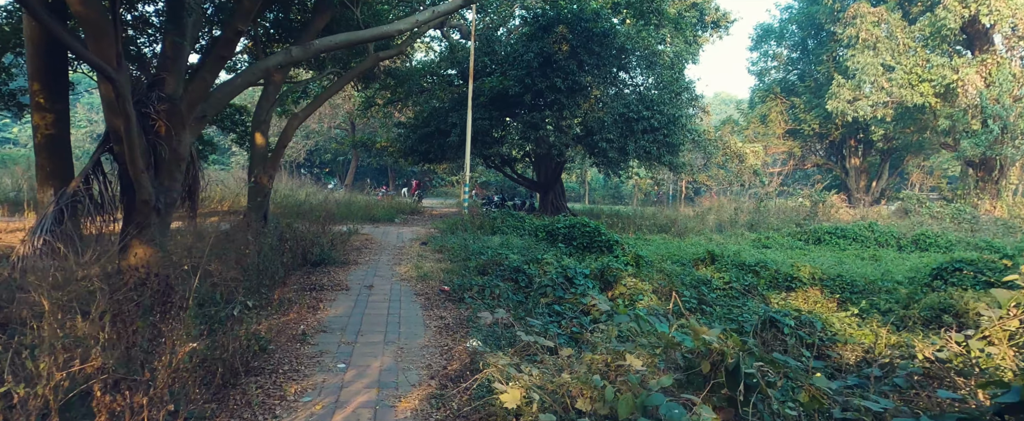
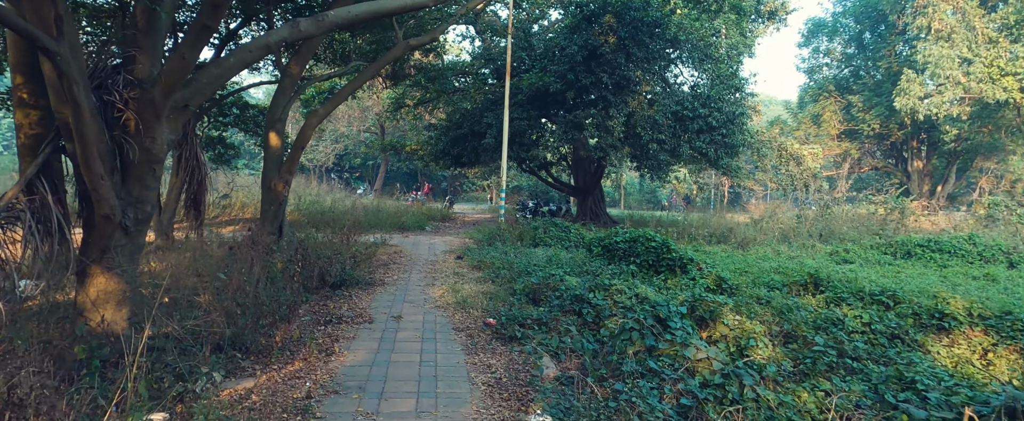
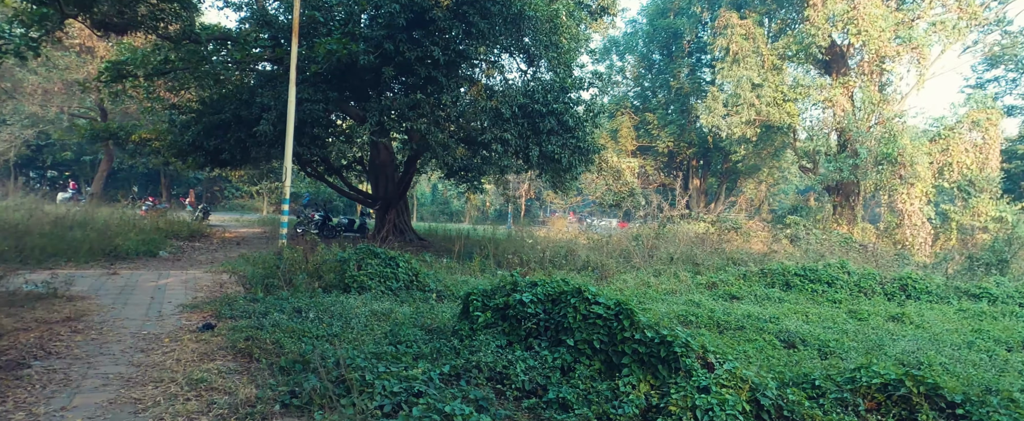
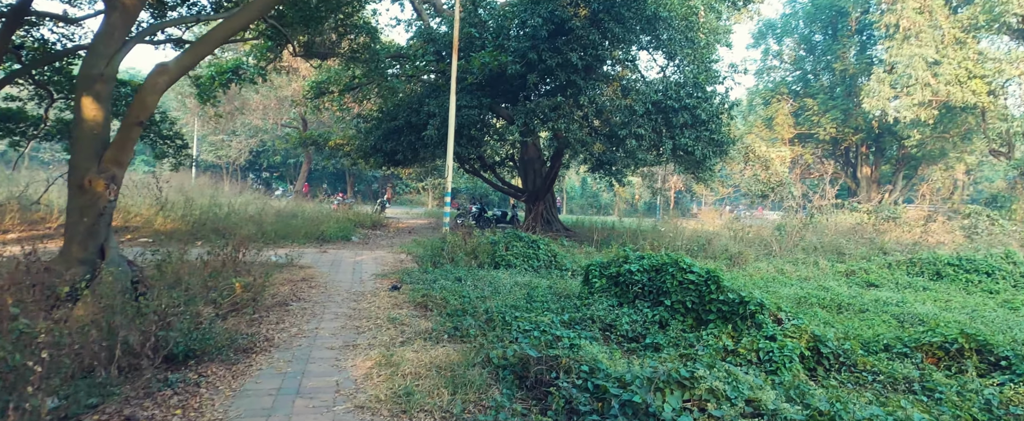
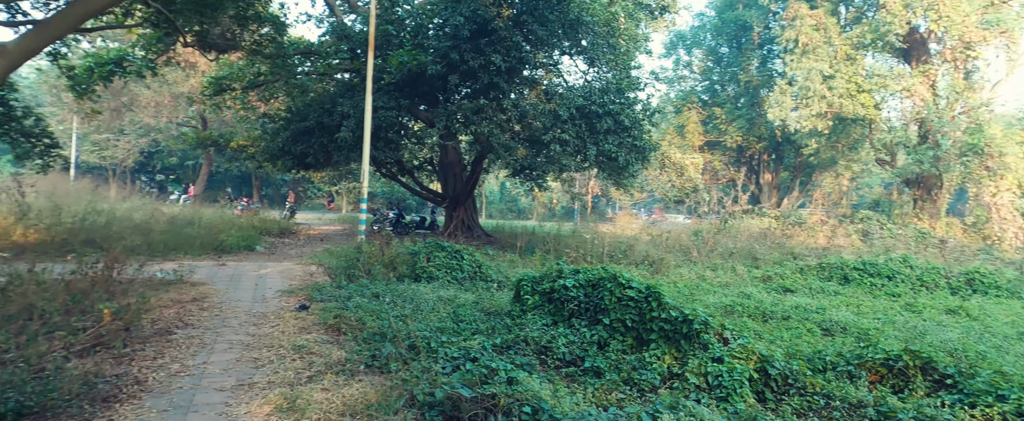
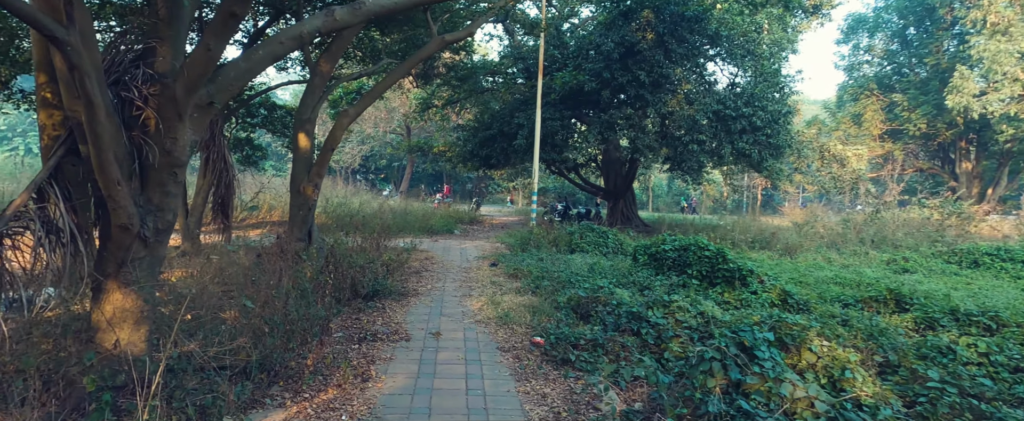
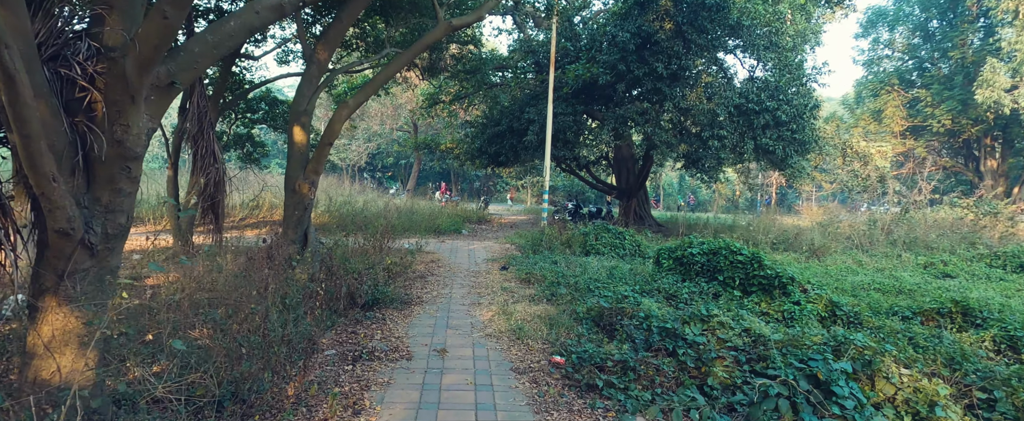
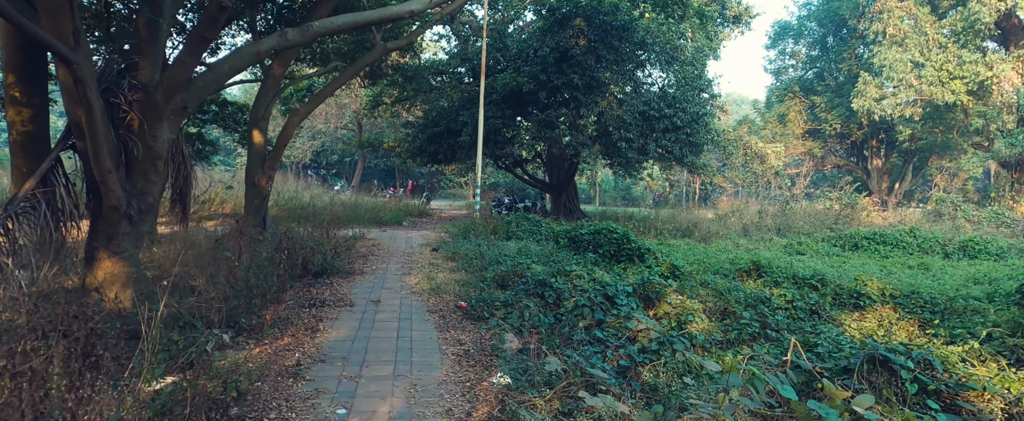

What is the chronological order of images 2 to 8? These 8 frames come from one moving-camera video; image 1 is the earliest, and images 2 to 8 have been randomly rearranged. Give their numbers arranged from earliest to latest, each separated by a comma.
8, 2, 6, 7, 4, 5, 3
